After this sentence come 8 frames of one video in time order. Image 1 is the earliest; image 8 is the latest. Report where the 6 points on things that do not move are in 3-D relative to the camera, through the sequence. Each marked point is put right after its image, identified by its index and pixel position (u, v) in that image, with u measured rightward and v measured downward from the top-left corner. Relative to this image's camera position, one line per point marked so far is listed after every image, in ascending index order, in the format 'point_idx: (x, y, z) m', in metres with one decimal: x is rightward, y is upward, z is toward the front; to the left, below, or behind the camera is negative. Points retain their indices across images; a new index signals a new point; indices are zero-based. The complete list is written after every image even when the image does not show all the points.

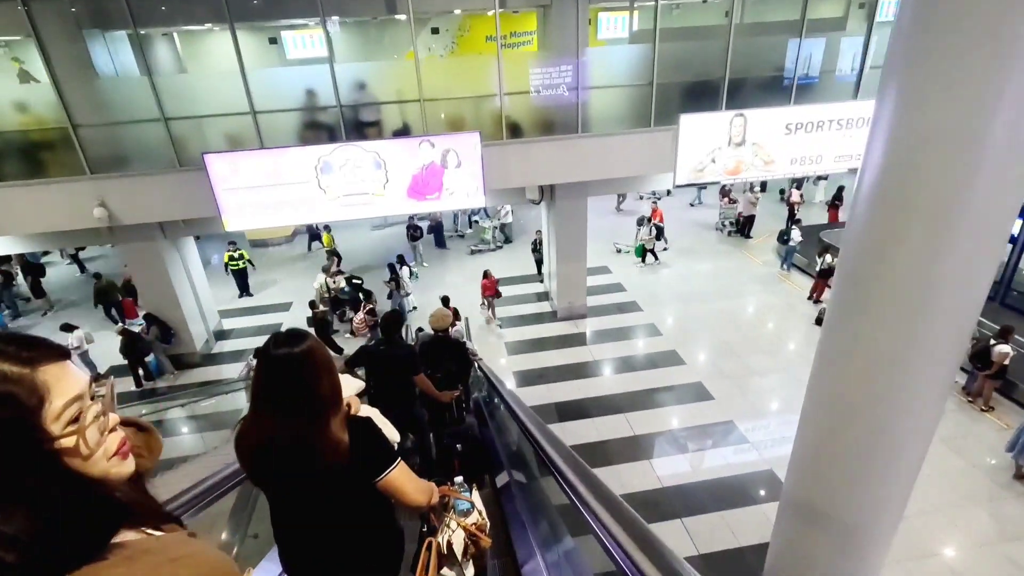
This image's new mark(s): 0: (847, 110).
0: (+5.1, +2.7, +8.2) m
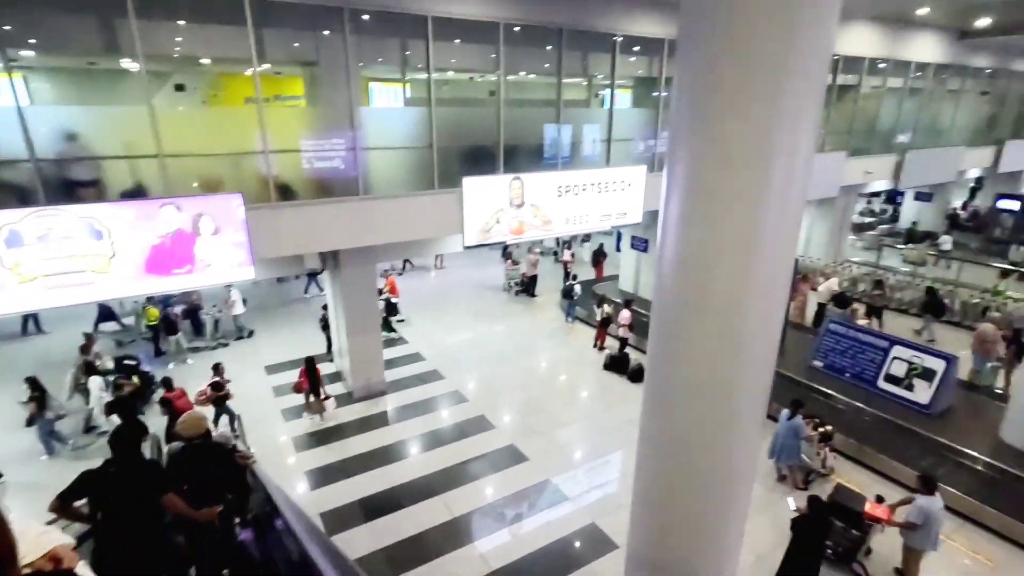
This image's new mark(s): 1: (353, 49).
0: (+1.6, +2.0, +9.3) m
1: (-2.3, +3.4, +7.6) m
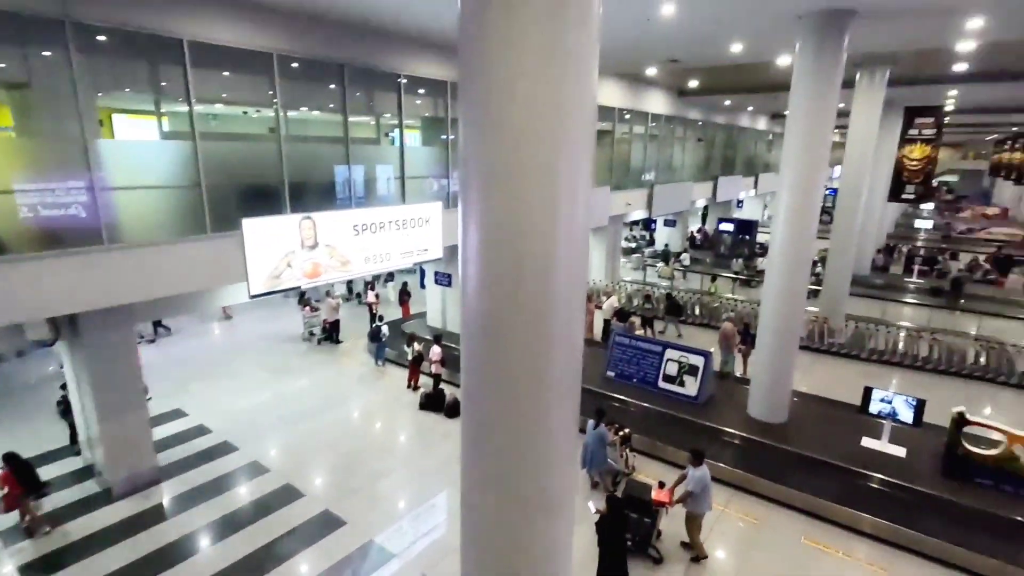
0: (-1.9, +1.3, +9.2) m
1: (-5.1, +2.5, +6.3) m
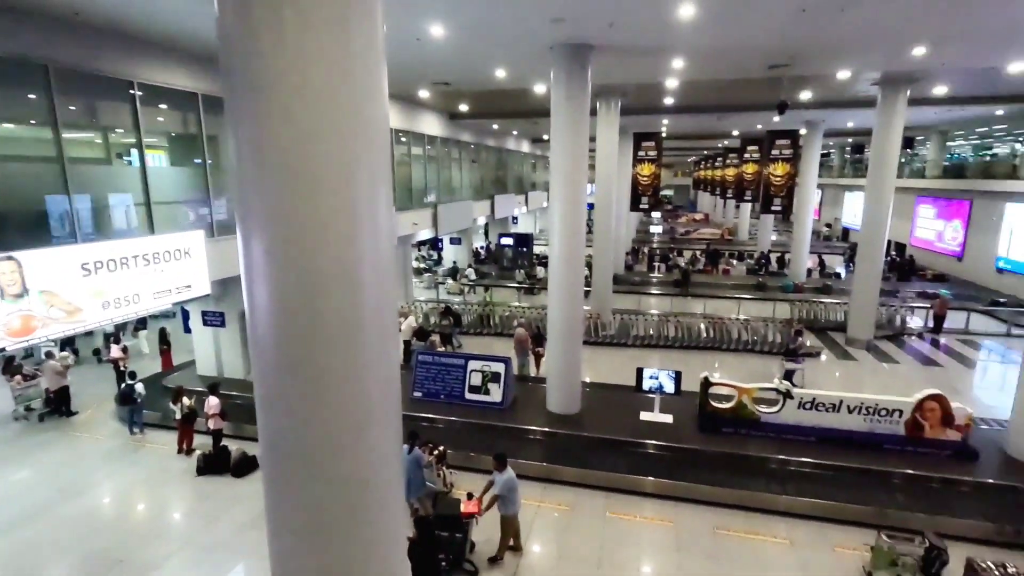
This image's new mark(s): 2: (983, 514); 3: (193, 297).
0: (-5.2, +0.6, +7.7) m
1: (-7.2, +1.7, +3.9) m
2: (+5.9, -2.8, +6.7) m
3: (-5.0, -0.1, +8.4) m
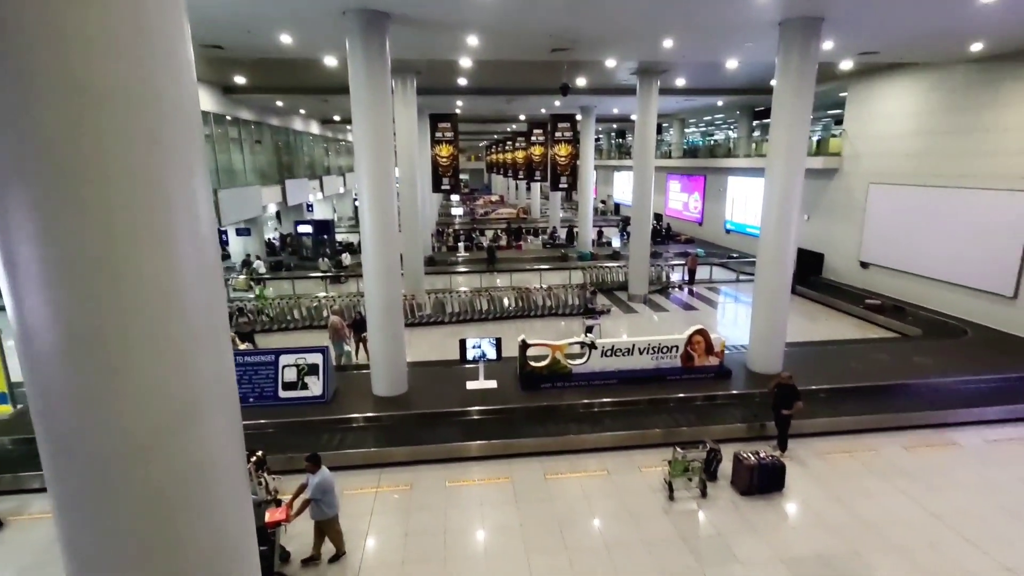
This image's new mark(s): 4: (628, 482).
0: (-7.4, +0.4, +5.3) m
1: (-8.0, +1.3, +1.0) m
2: (+3.6, -2.0, +8.4) m
3: (-7.4, -0.4, +6.1) m
4: (+1.5, -2.6, +7.1) m
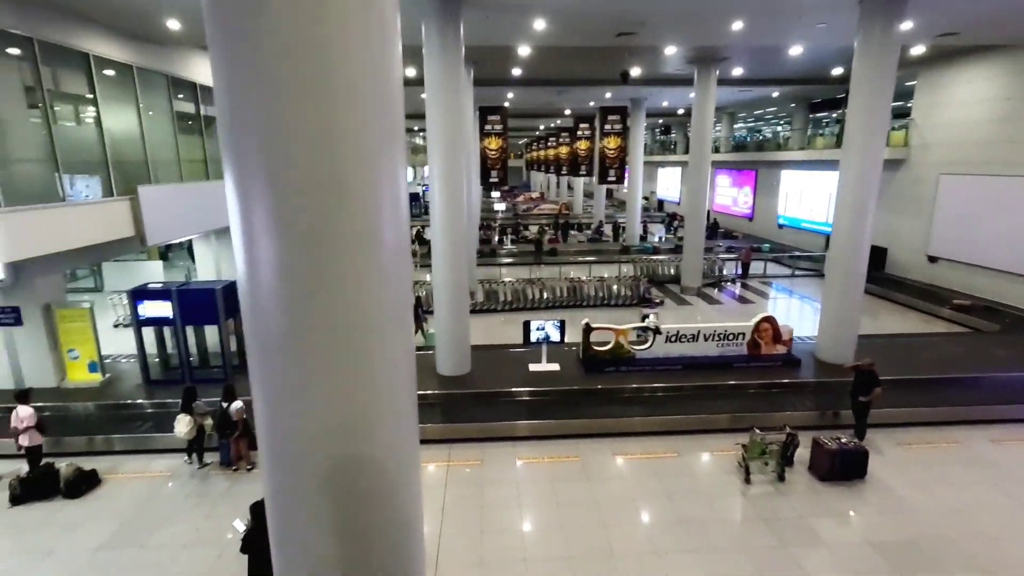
0: (-6.5, +0.8, +5.8) m
1: (-7.4, +1.7, +1.5) m
2: (+4.6, -1.8, +8.2) m
3: (-6.5, 0.0, +6.5) m
4: (+2.5, -2.3, +7.0) m
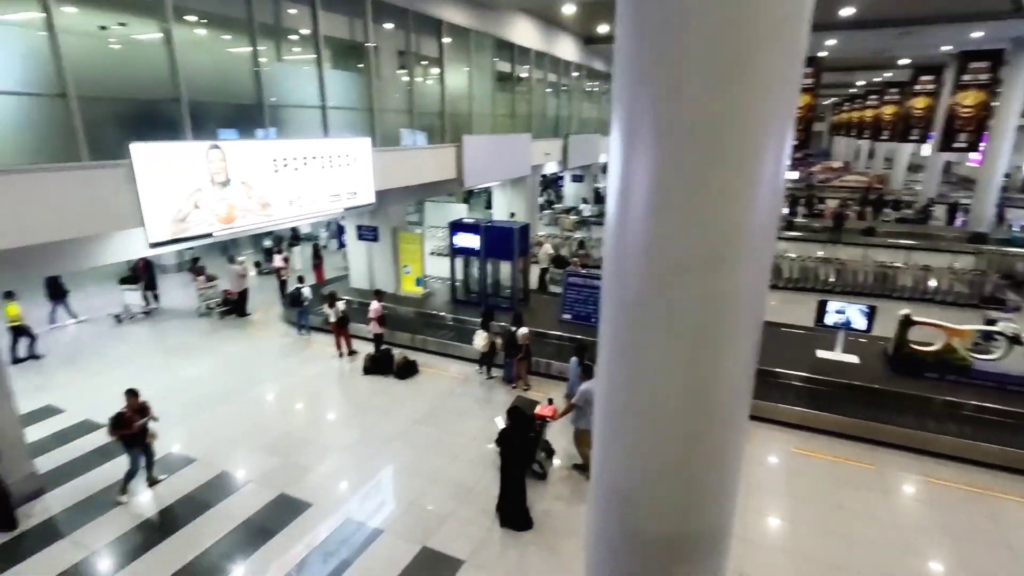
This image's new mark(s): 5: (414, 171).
0: (-2.7, +2.0, +7.8) m
1: (-5.3, +2.9, +4.3) m
2: (+7.8, -2.1, +5.3) m
3: (-2.5, +1.3, +8.6) m
4: (+5.4, -2.3, +5.3) m
5: (-1.9, +2.2, +10.2) m
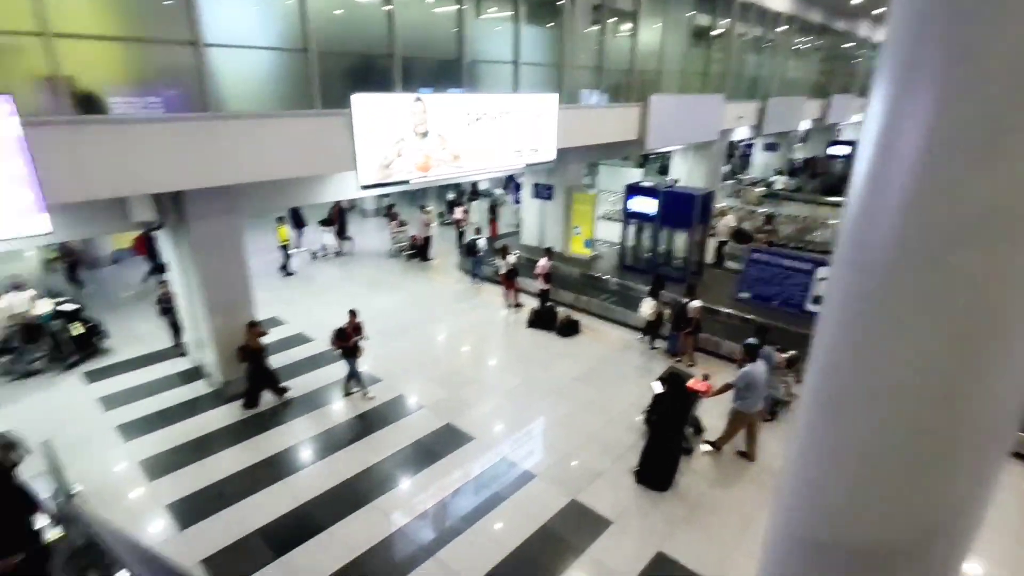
0: (0.0, +2.8, +8.0) m
1: (-3.4, +3.8, +5.4) m
2: (+9.0, -2.6, +2.9) m
3: (+0.4, +2.1, +8.7) m
4: (+6.6, -2.6, +3.6) m
5: (+1.6, +2.9, +10.0) m
